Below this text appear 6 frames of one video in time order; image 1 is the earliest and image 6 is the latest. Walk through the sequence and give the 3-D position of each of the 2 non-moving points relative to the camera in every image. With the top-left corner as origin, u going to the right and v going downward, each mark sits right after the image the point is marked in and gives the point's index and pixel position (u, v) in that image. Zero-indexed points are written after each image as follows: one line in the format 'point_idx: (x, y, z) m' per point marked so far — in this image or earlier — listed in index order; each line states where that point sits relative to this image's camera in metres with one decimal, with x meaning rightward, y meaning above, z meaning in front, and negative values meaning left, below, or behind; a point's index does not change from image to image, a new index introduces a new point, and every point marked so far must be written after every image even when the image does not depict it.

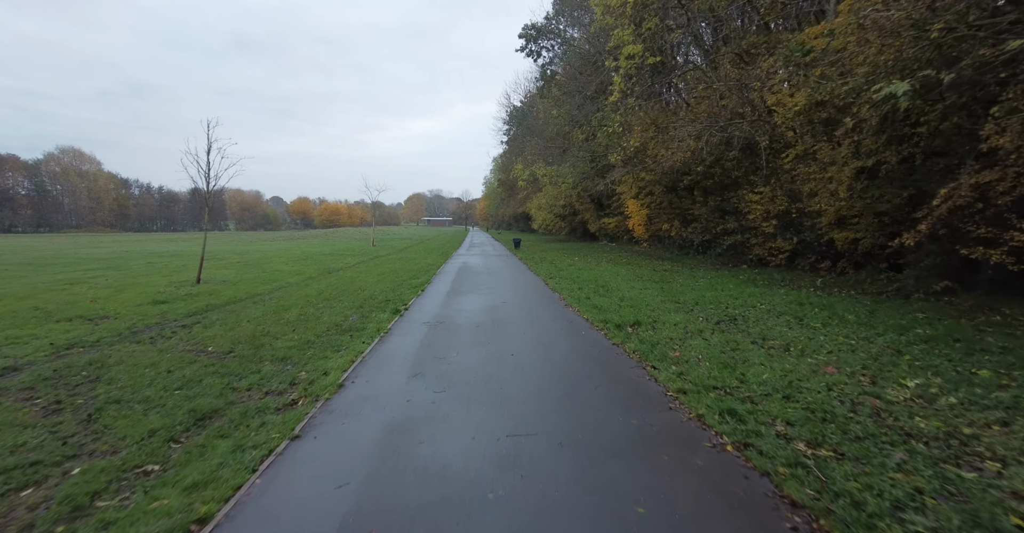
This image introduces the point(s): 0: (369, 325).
0: (-2.2, -0.9, +6.5) m
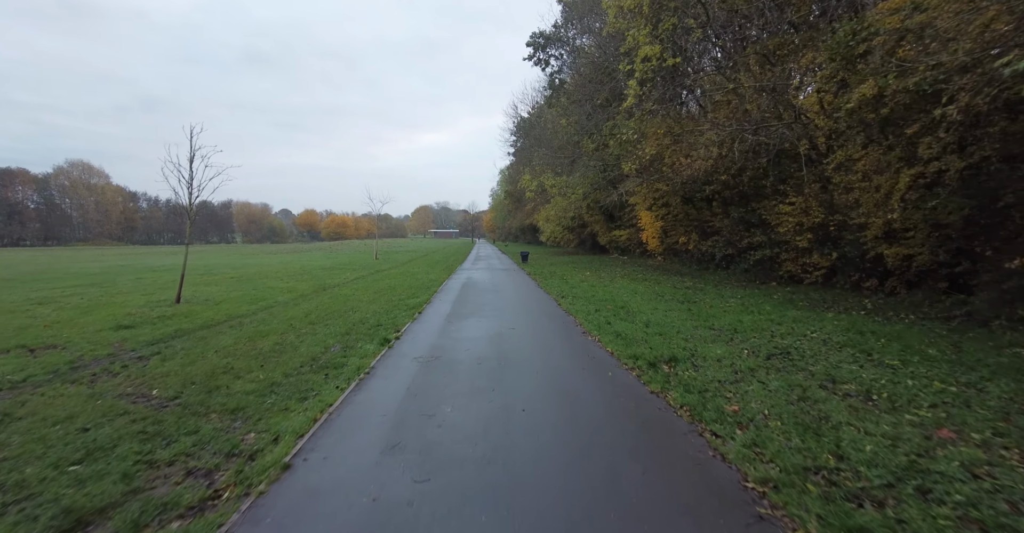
0: (-2.1, -1.3, +5.4) m
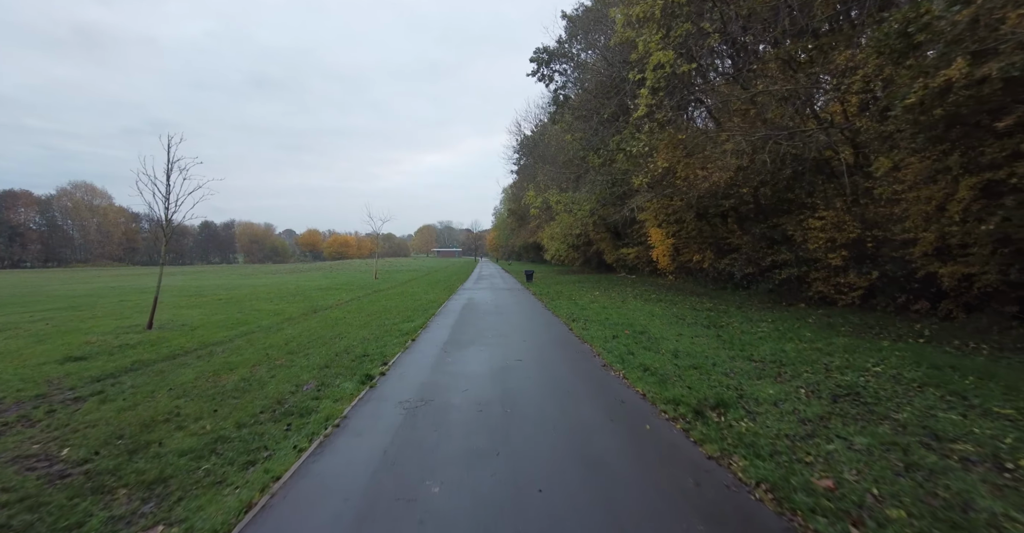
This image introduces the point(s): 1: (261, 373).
0: (-2.0, -1.5, +4.4) m
1: (-3.7, -1.6, +6.1) m
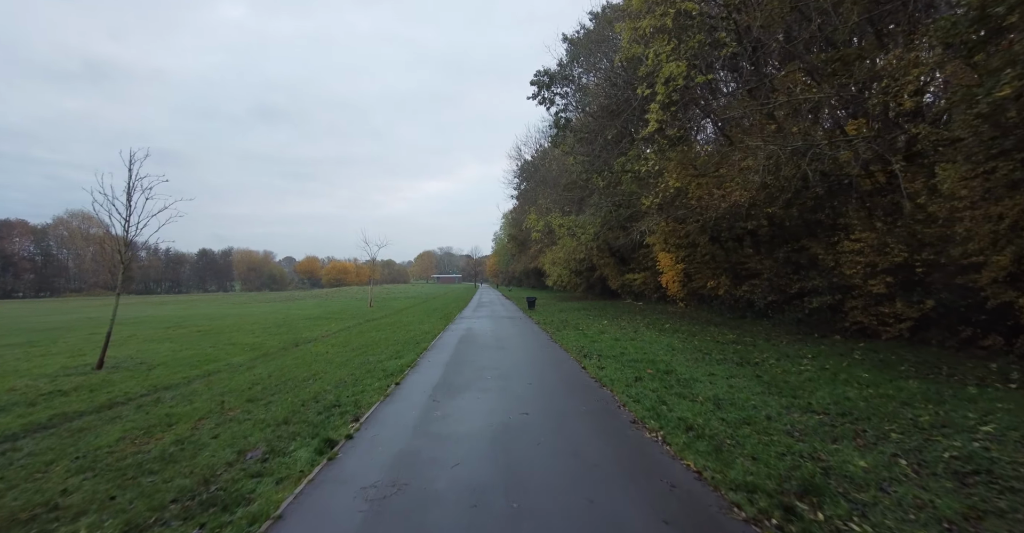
0: (-2.0, -1.8, +3.2) m
1: (-3.7, -1.9, +4.9) m
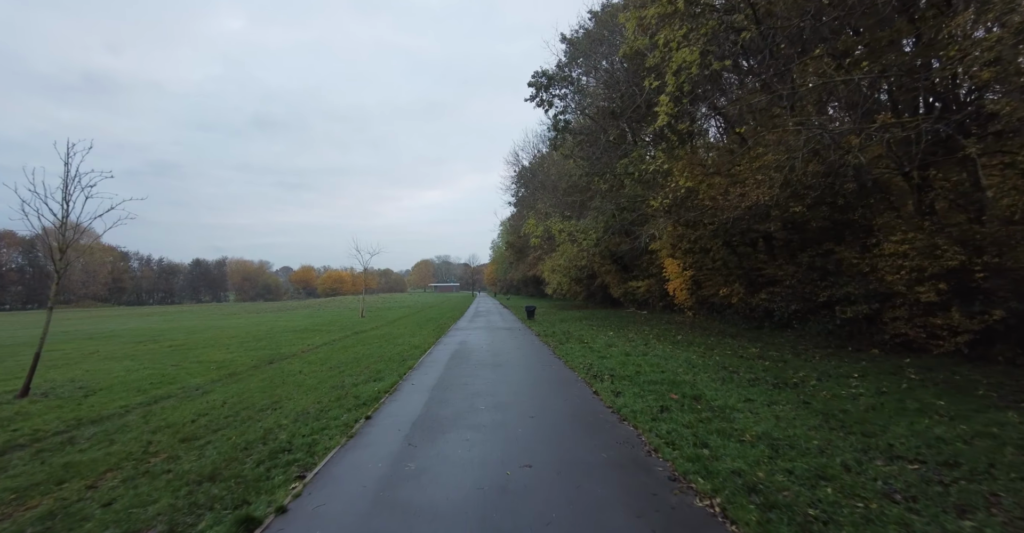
0: (-2.0, -1.8, +2.0) m
1: (-3.7, -2.0, +3.7) m
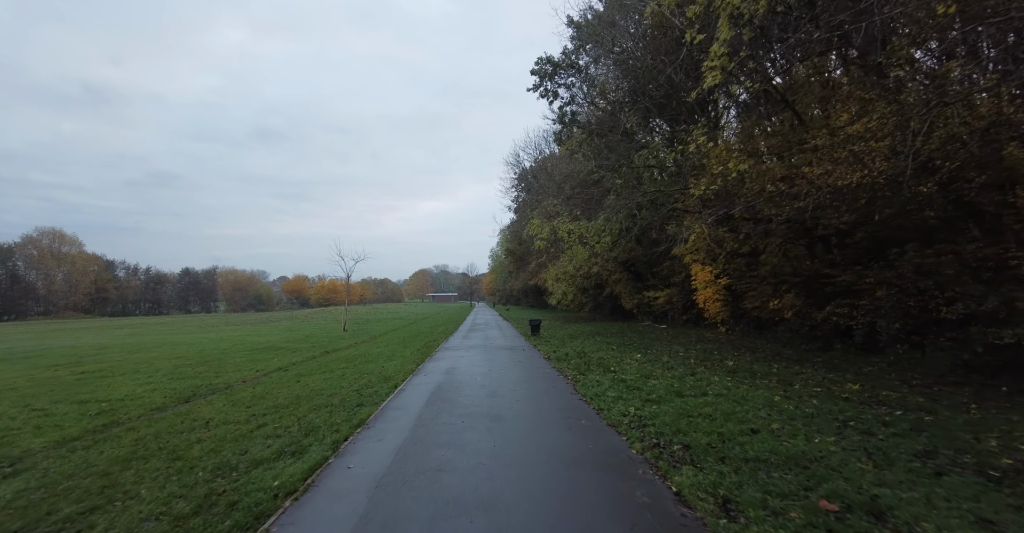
0: (-1.9, -1.6, -1.0) m
1: (-3.6, -1.9, +0.6) m
